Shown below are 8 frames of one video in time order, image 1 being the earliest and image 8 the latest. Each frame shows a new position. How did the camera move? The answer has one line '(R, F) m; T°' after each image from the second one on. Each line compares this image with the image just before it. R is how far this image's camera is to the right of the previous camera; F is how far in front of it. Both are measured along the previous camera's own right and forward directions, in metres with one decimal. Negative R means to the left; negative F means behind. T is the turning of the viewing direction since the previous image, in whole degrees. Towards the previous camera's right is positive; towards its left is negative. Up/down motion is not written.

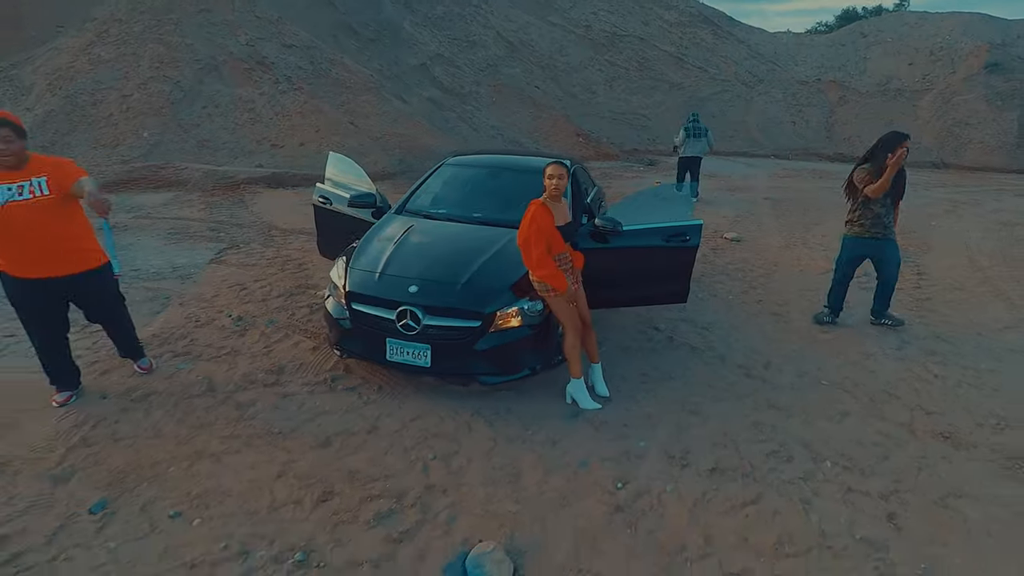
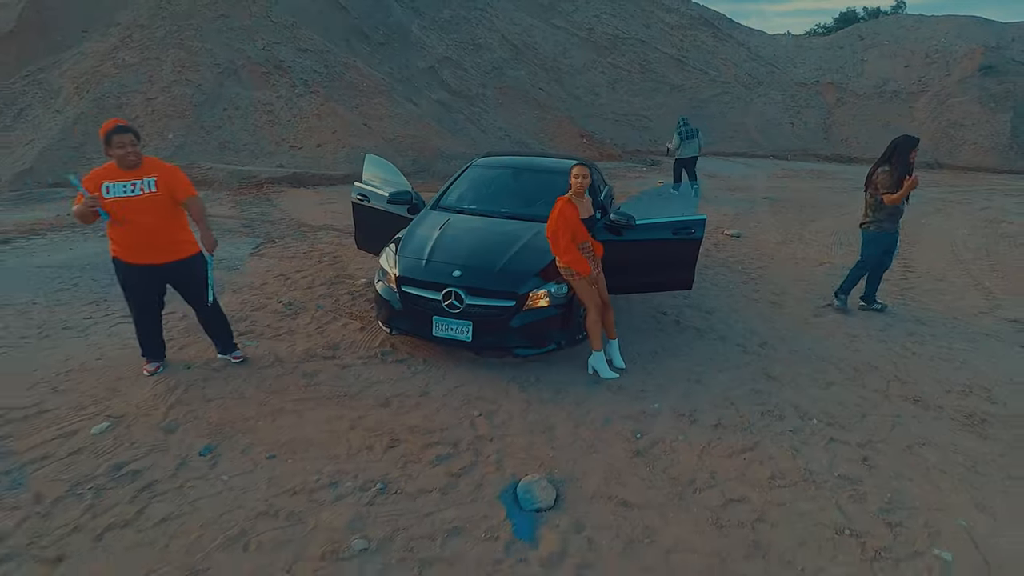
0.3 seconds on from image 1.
(-0.2, -0.6) m; 0°
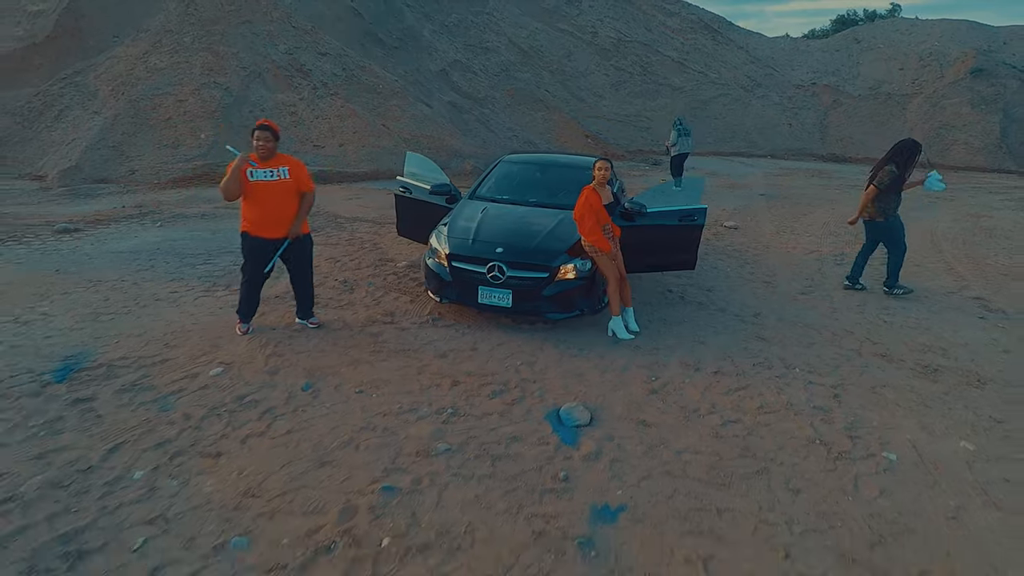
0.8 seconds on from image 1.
(-0.3, -0.8) m; 0°
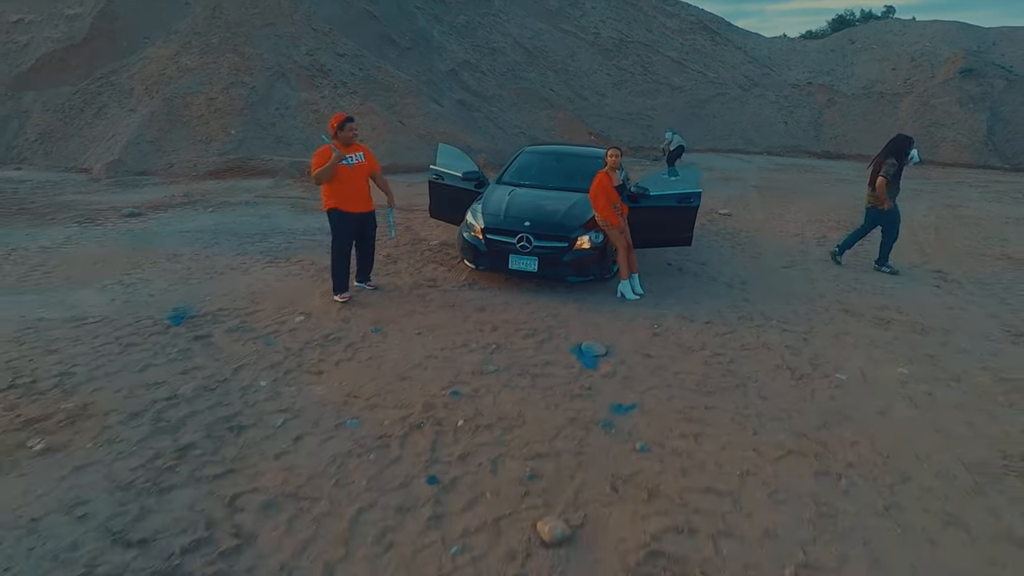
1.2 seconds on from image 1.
(-0.3, -1.0) m; 0°
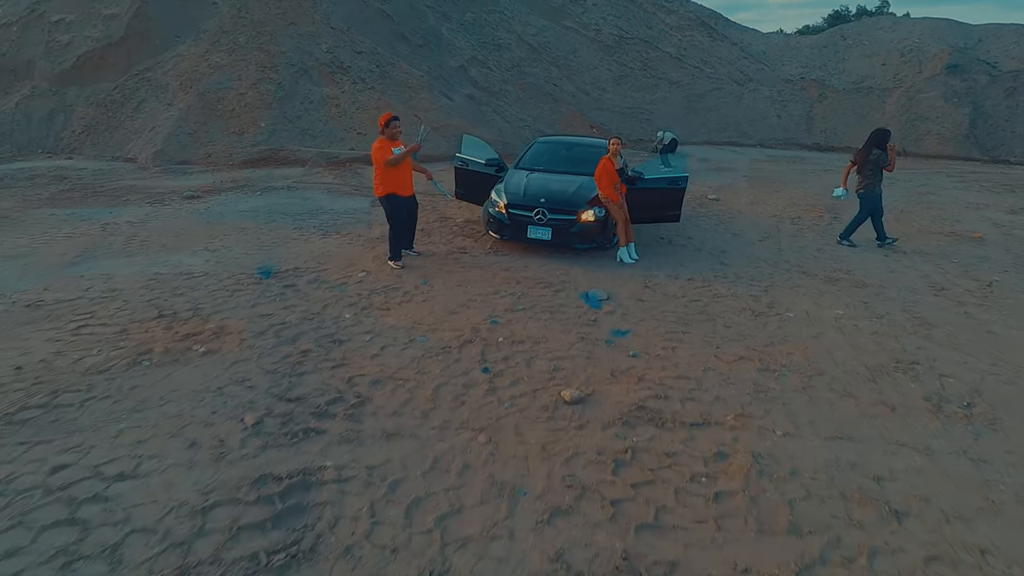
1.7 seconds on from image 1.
(-0.2, -1.3) m; 0°
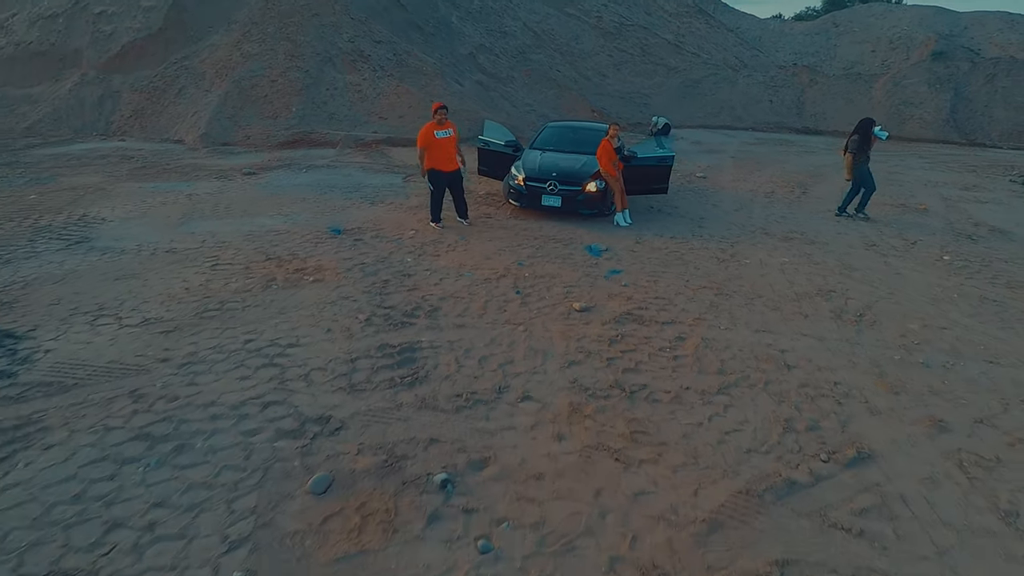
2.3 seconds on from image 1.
(-0.3, -1.8) m; 0°
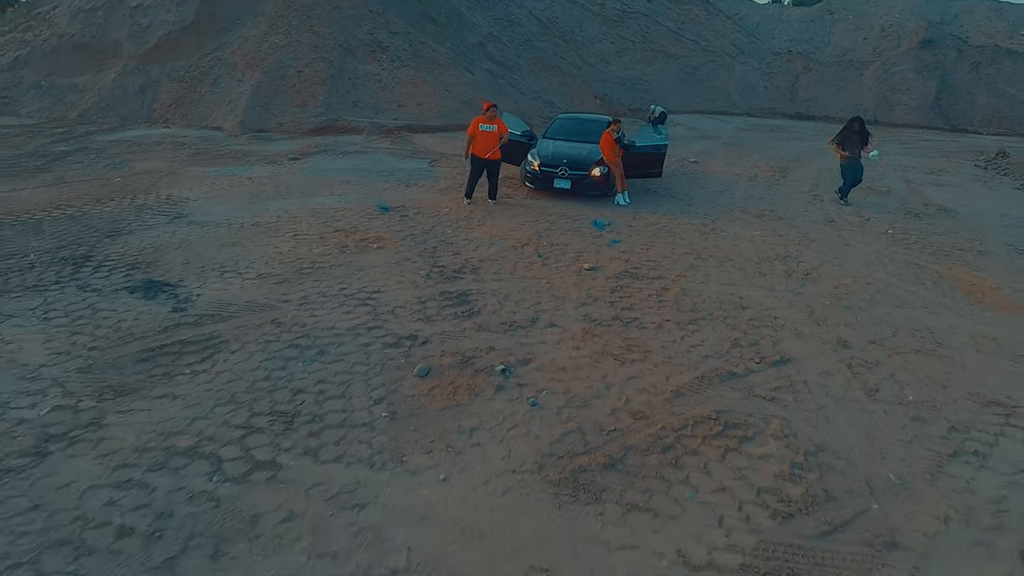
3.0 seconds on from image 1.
(-0.3, -1.7) m; 0°
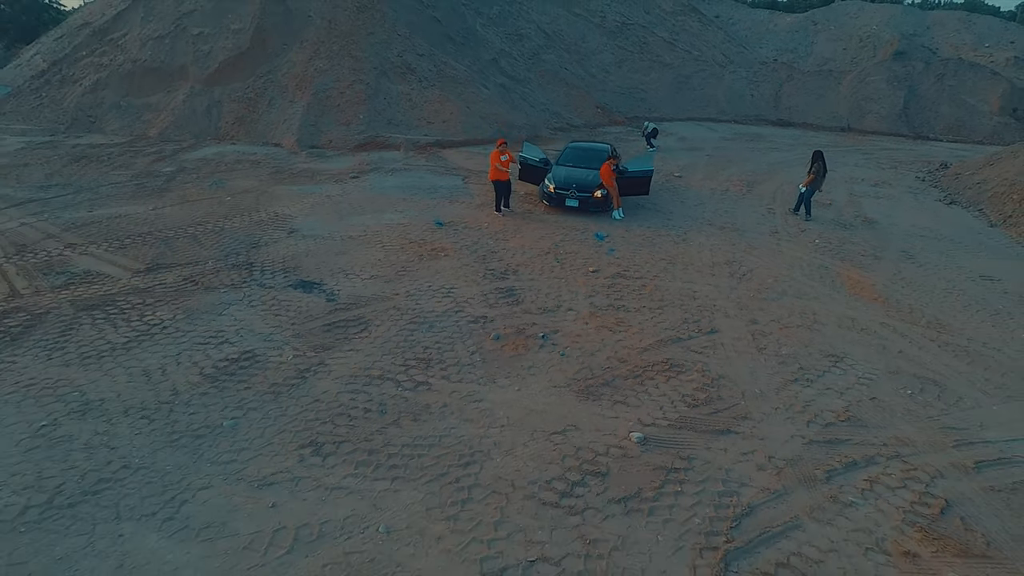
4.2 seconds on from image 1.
(-0.5, -3.5) m; 0°
